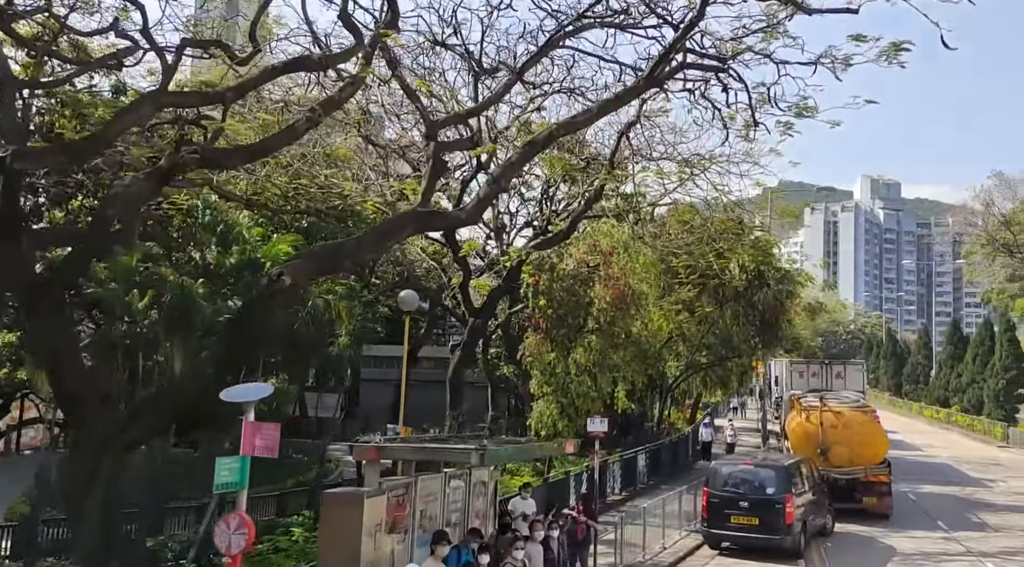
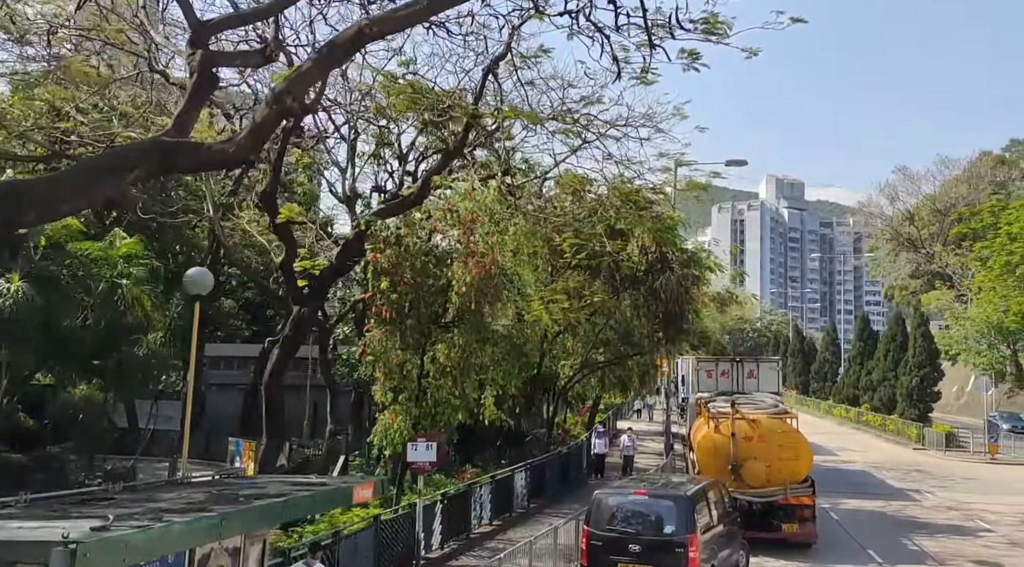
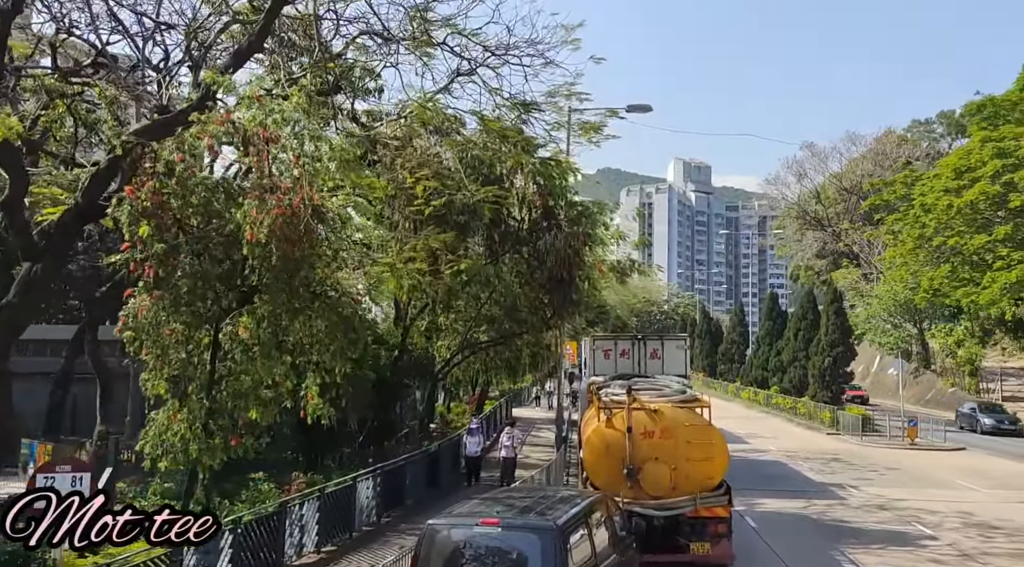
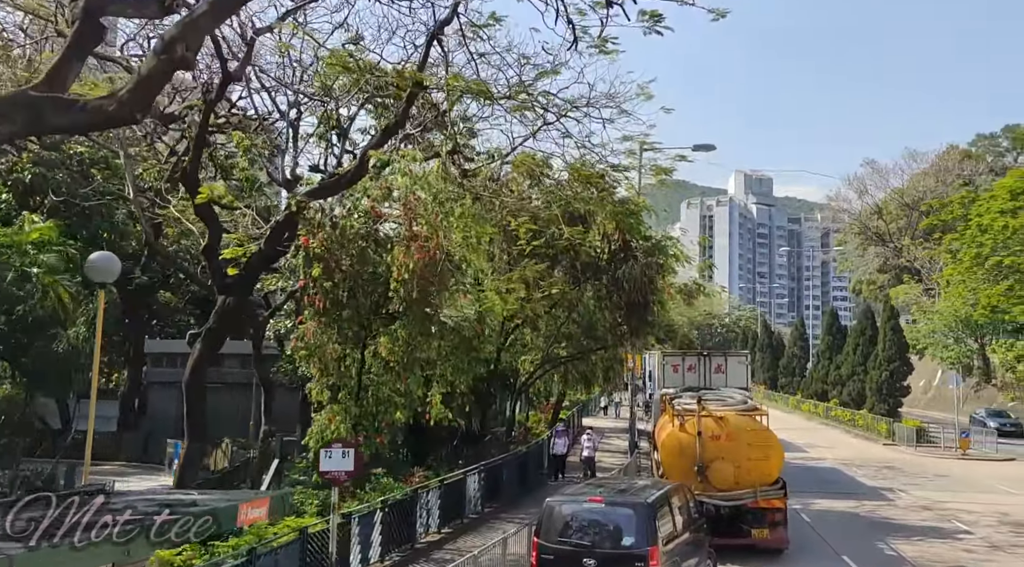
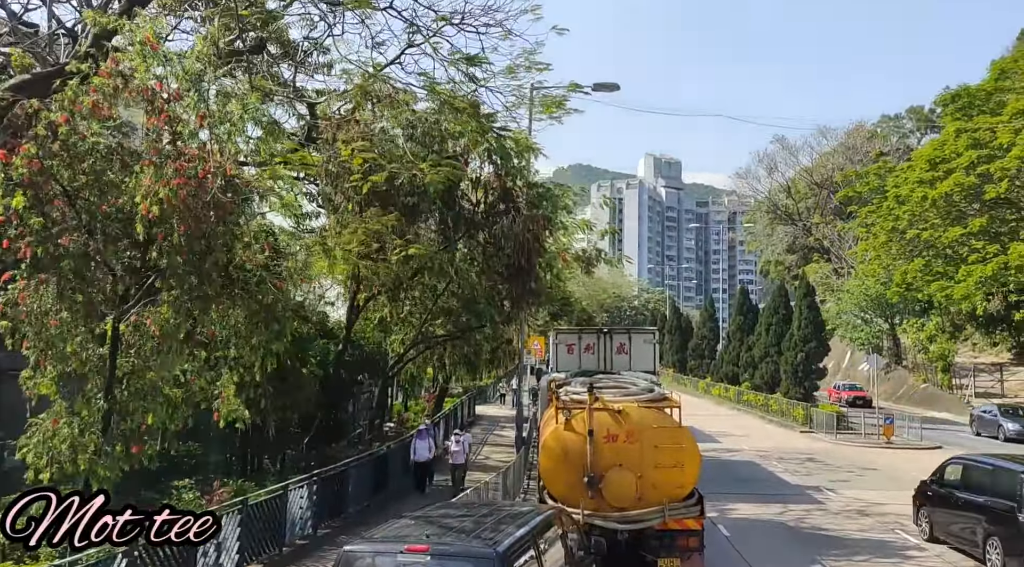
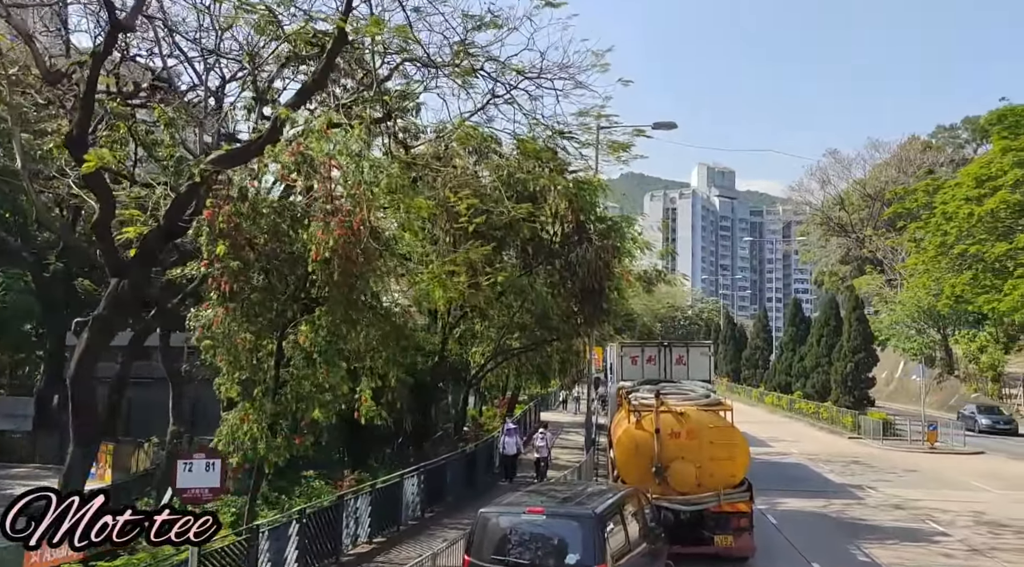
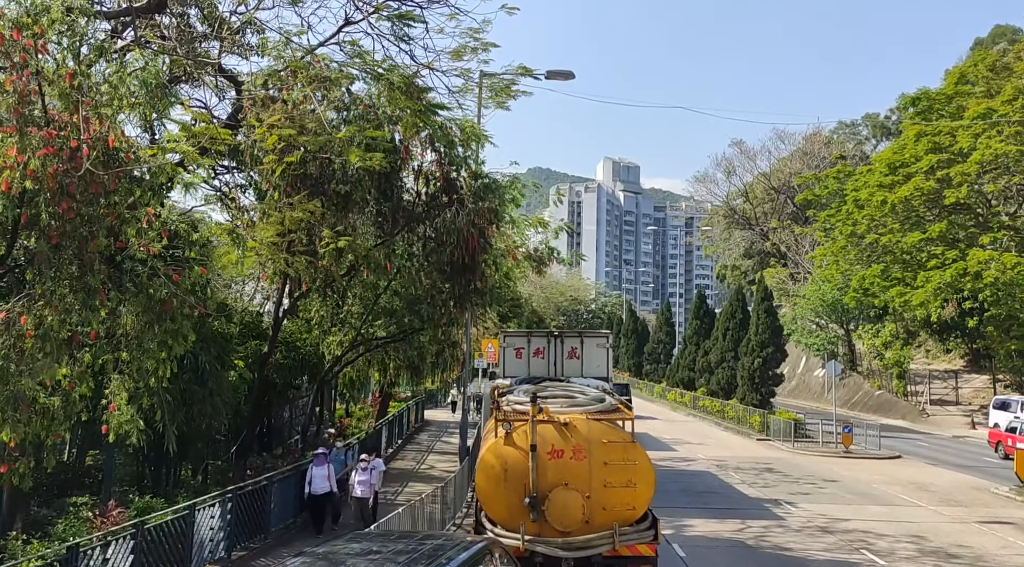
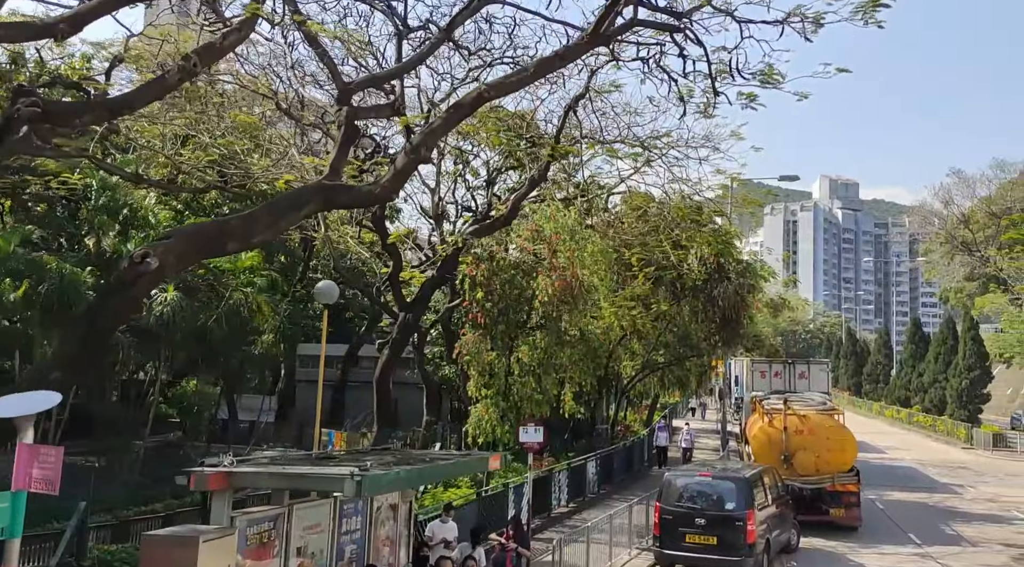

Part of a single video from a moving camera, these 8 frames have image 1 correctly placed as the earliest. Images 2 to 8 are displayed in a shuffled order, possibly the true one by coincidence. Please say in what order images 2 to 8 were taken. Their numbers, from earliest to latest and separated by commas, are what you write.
8, 2, 4, 6, 3, 5, 7
